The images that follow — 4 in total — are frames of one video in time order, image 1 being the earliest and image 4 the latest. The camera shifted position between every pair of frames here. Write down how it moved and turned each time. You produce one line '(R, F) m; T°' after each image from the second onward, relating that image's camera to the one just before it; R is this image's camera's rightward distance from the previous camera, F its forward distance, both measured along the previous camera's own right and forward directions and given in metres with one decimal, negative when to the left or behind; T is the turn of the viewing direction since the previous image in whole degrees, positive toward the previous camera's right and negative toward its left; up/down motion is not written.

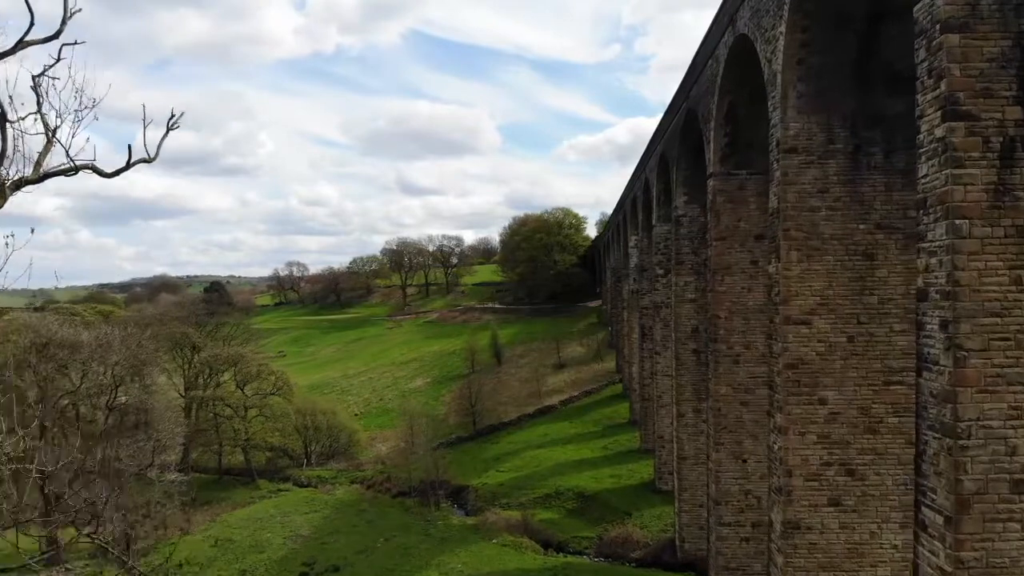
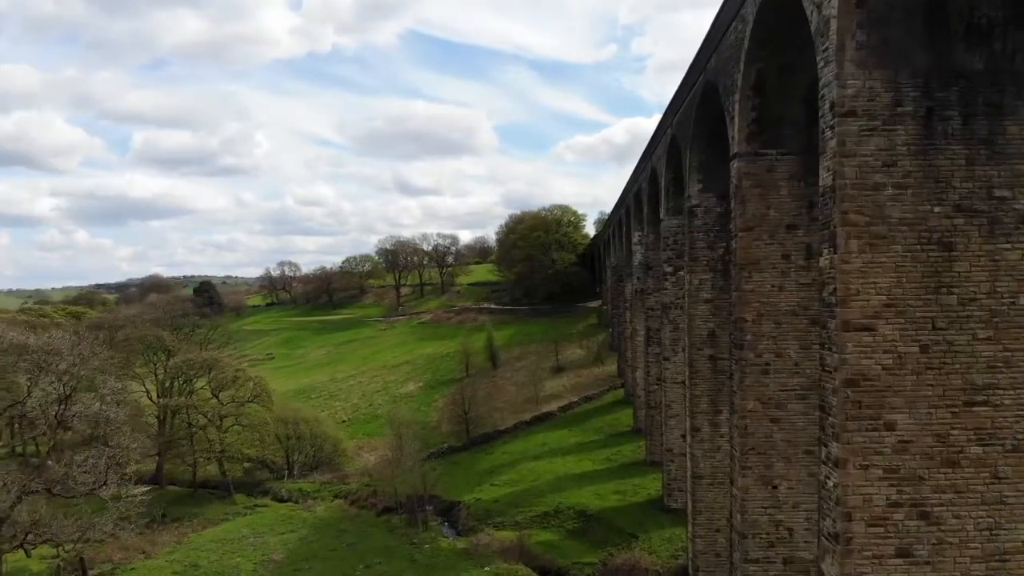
(+0.1, +1.5) m; 0°
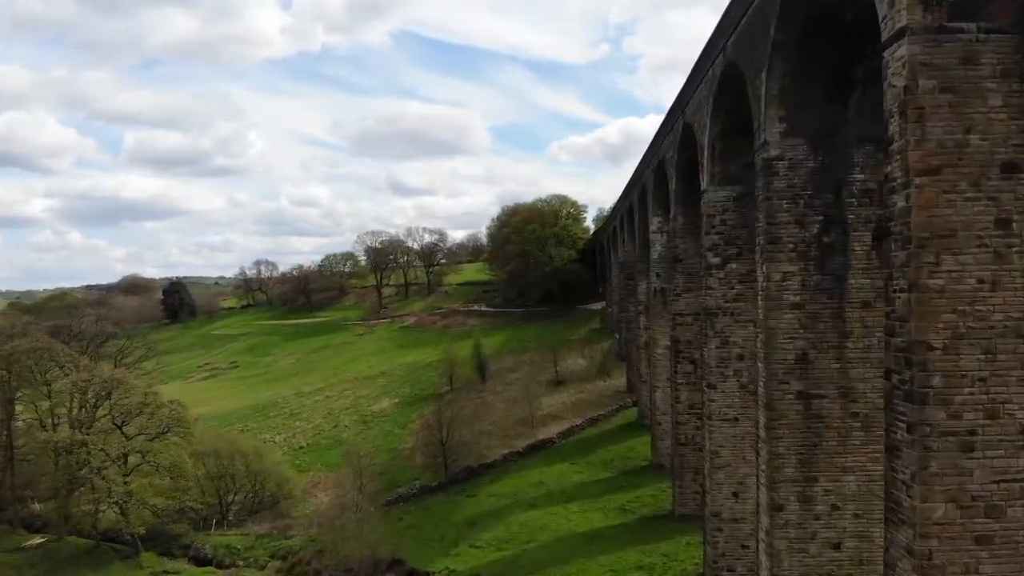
(+0.2, +4.4) m; 0°
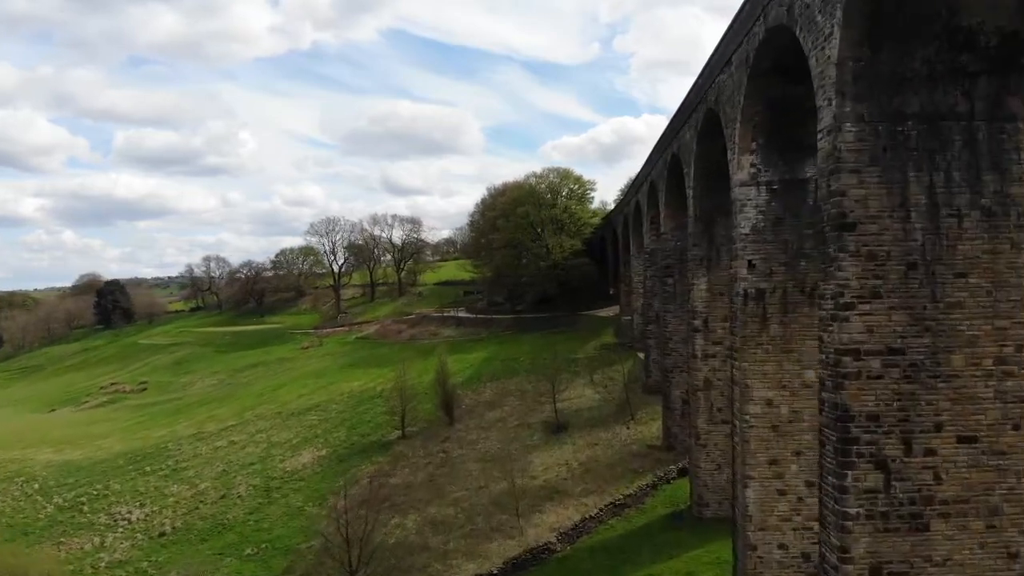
(+0.4, +8.0) m; 0°
